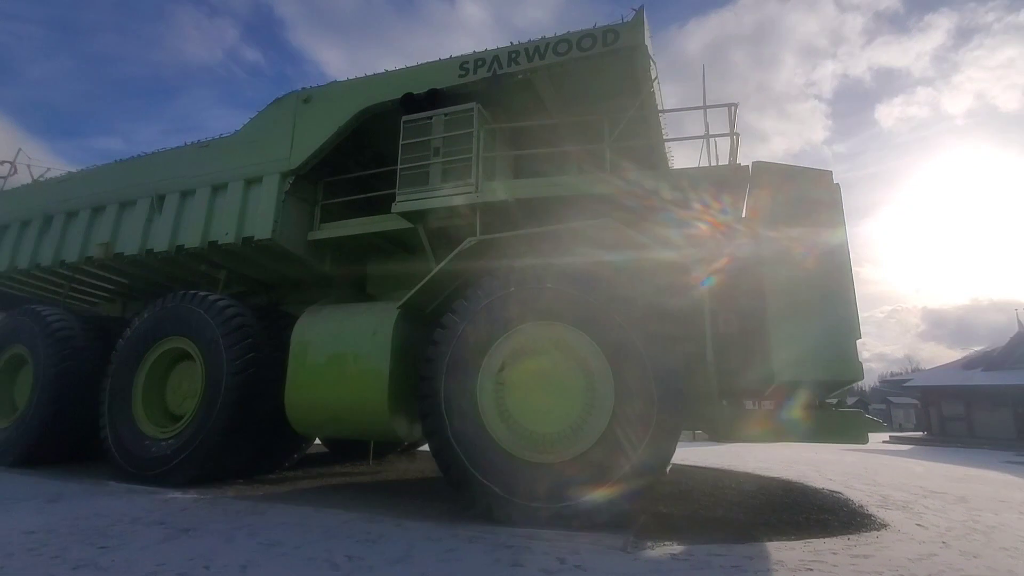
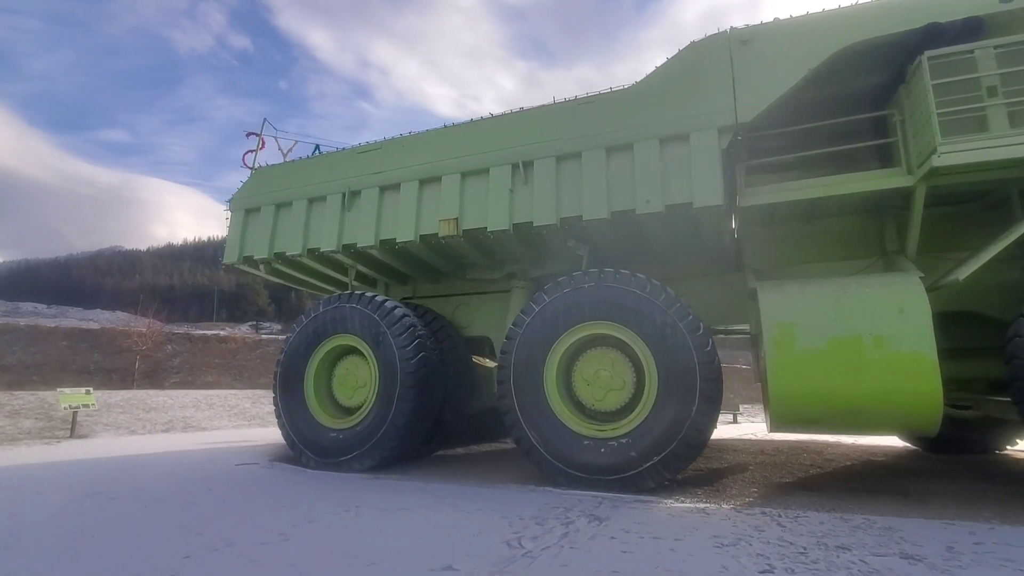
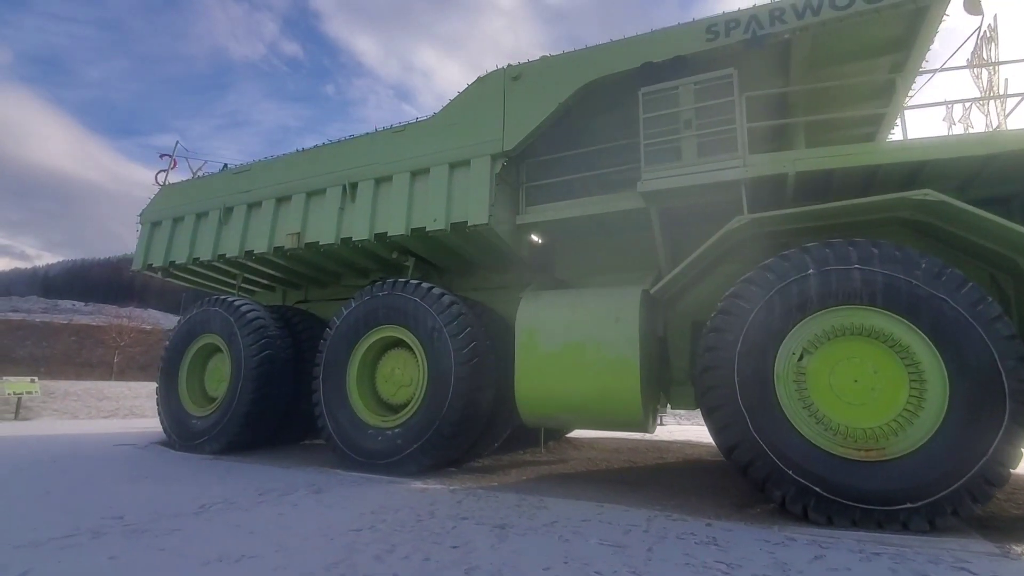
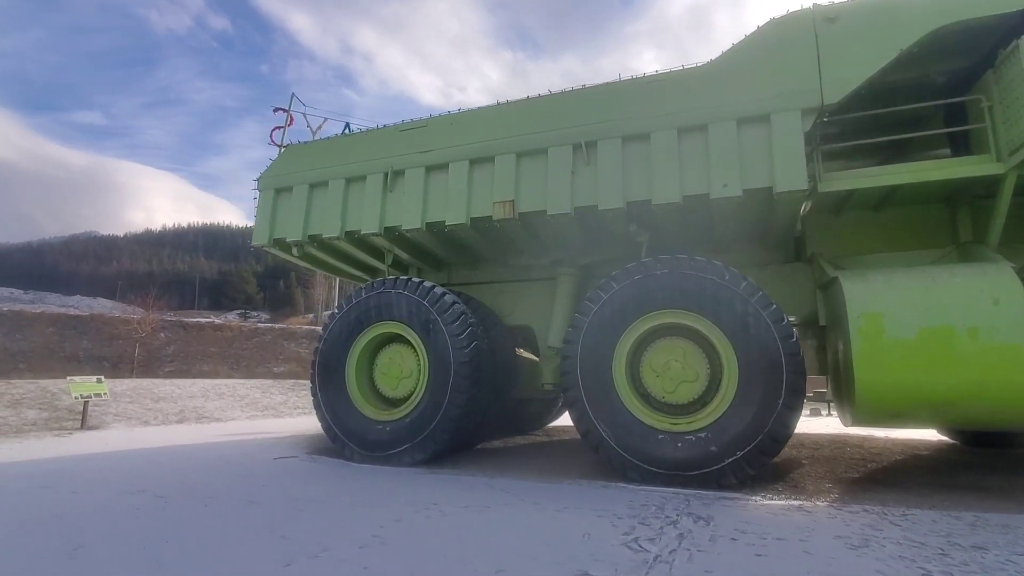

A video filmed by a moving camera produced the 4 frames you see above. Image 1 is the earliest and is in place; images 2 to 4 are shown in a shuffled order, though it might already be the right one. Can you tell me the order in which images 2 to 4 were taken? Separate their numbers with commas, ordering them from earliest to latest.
3, 2, 4
